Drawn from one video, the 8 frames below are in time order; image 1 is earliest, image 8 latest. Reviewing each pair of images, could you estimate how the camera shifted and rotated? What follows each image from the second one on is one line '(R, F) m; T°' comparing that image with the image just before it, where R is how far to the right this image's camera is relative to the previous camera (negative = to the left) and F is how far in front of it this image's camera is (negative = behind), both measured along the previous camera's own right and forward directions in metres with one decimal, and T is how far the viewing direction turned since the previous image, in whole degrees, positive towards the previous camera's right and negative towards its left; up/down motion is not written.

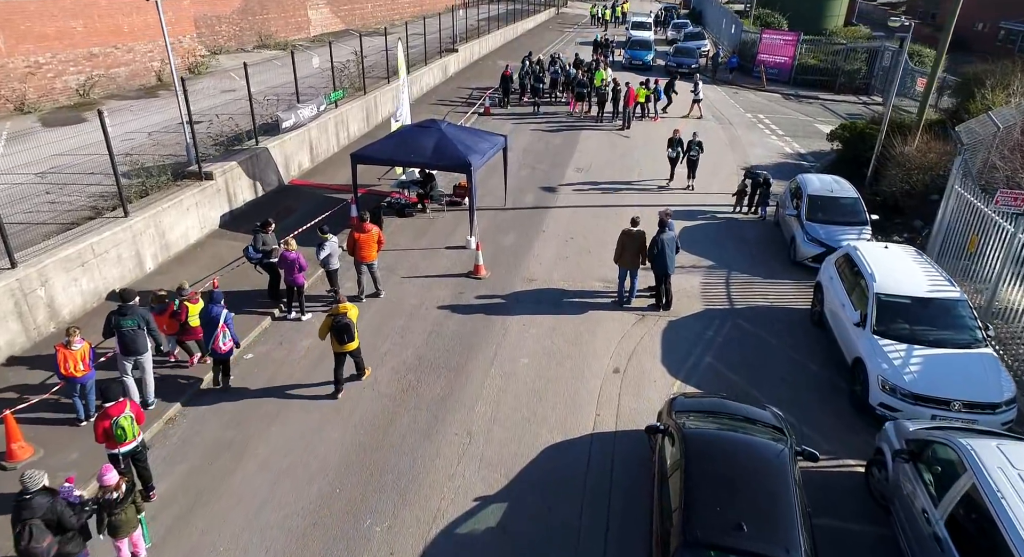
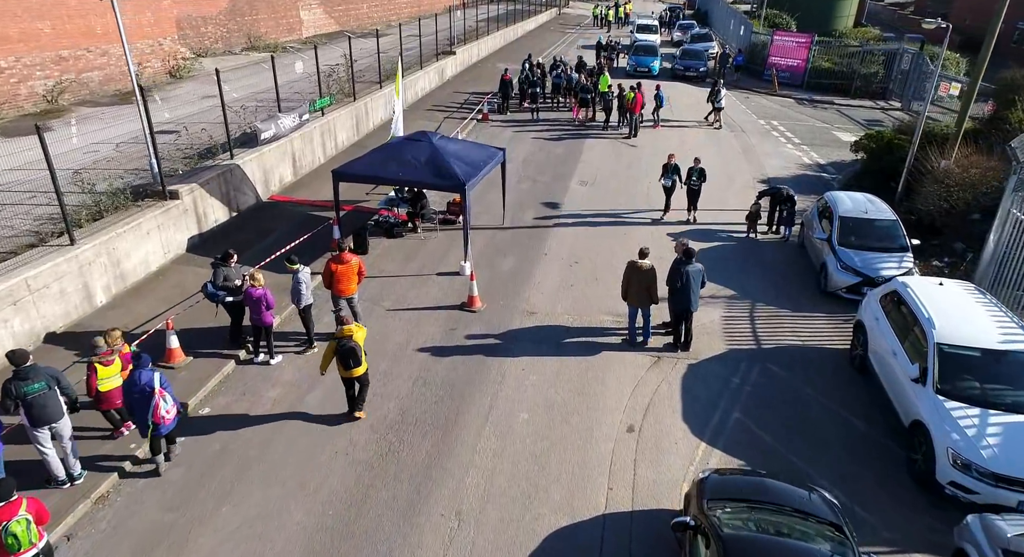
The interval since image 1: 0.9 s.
(0.0, +1.4) m; 0°
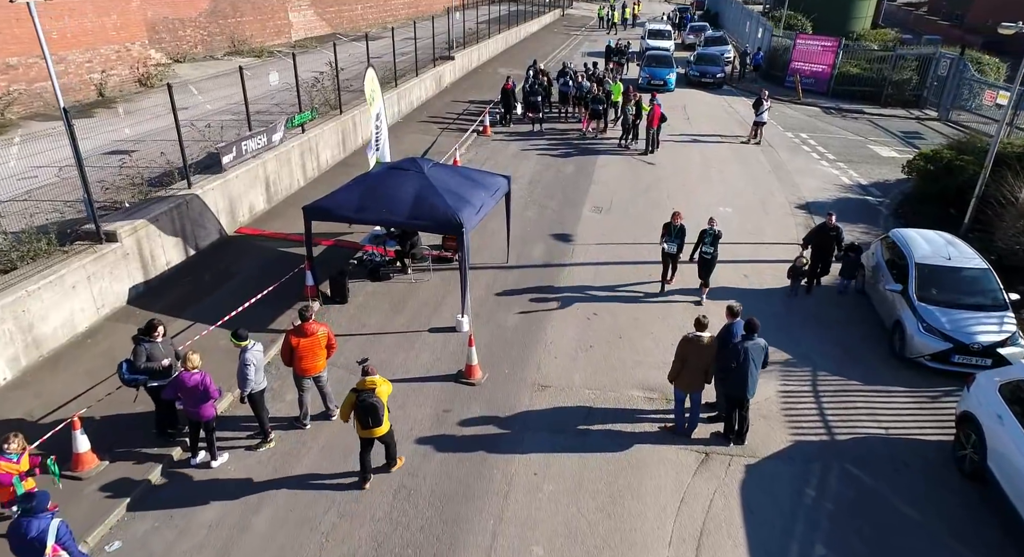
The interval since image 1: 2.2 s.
(-0.1, +2.1) m; 0°
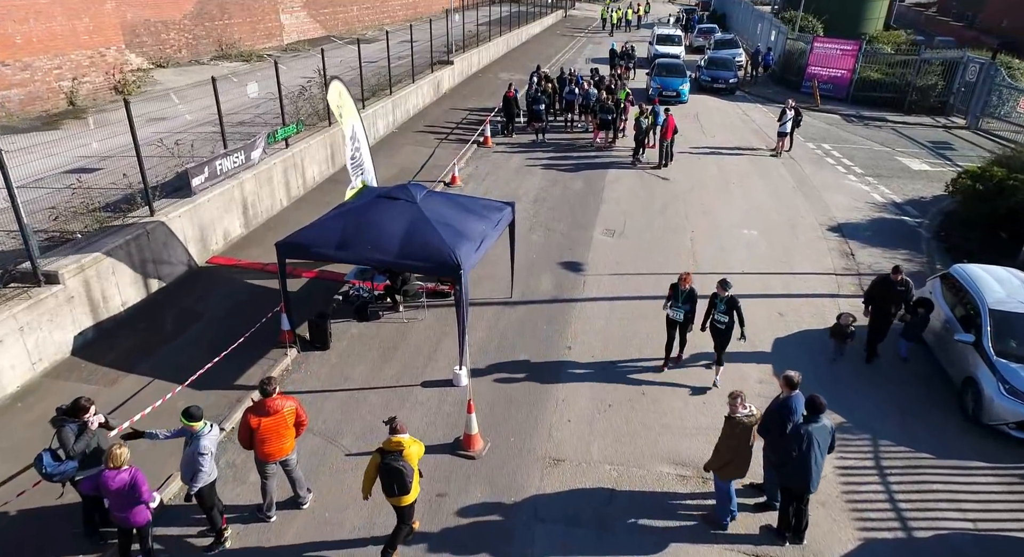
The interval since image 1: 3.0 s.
(-0.1, +1.4) m; 0°
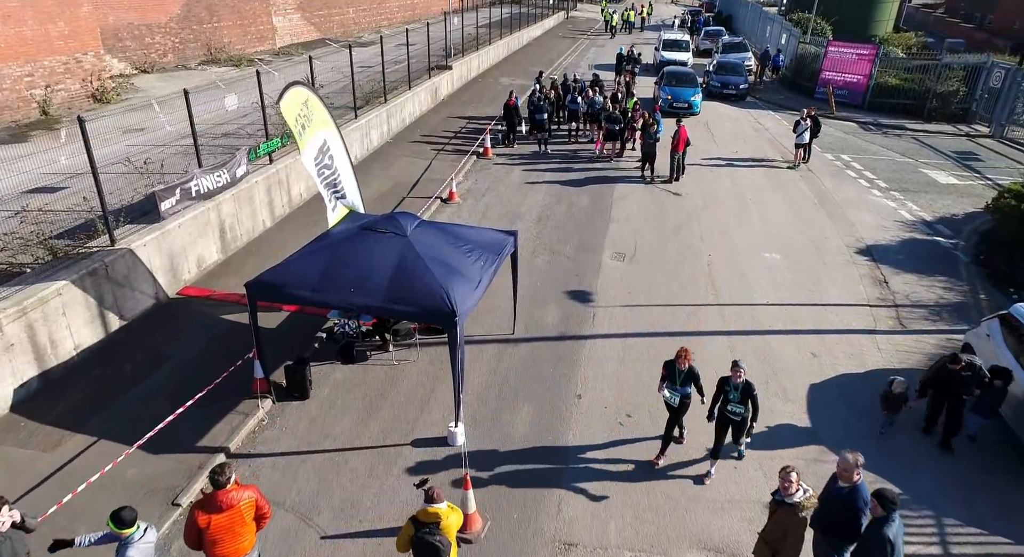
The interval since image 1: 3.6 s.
(0.0, +1.1) m; 0°
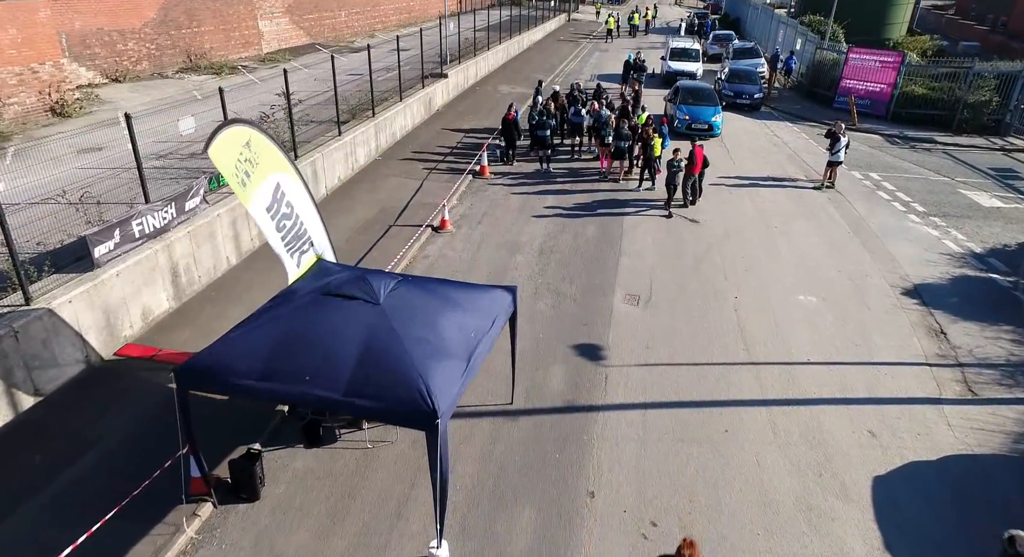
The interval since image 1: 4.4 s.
(0.0, +1.6) m; 0°
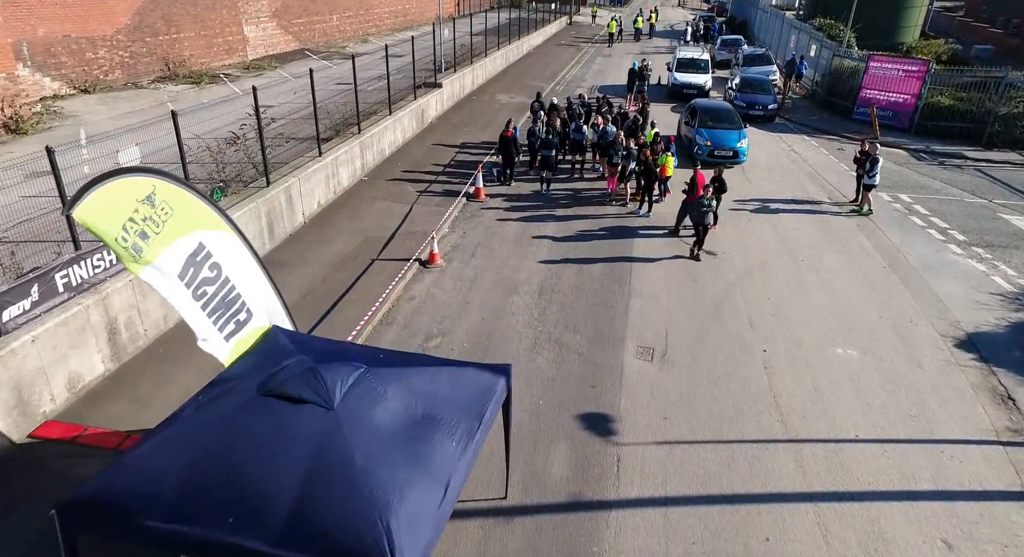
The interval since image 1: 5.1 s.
(+0.1, +1.5) m; 0°
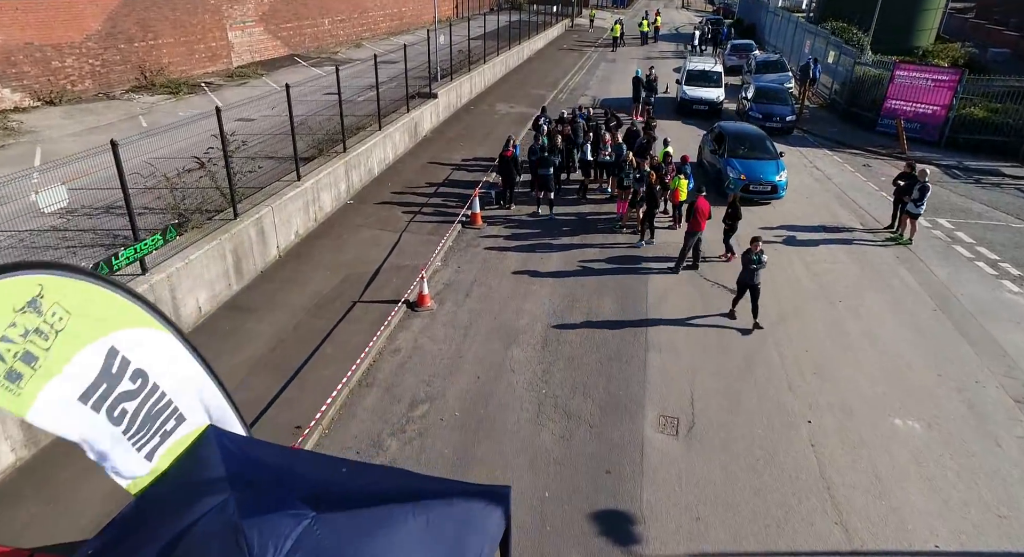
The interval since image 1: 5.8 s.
(0.0, +1.5) m; 0°
